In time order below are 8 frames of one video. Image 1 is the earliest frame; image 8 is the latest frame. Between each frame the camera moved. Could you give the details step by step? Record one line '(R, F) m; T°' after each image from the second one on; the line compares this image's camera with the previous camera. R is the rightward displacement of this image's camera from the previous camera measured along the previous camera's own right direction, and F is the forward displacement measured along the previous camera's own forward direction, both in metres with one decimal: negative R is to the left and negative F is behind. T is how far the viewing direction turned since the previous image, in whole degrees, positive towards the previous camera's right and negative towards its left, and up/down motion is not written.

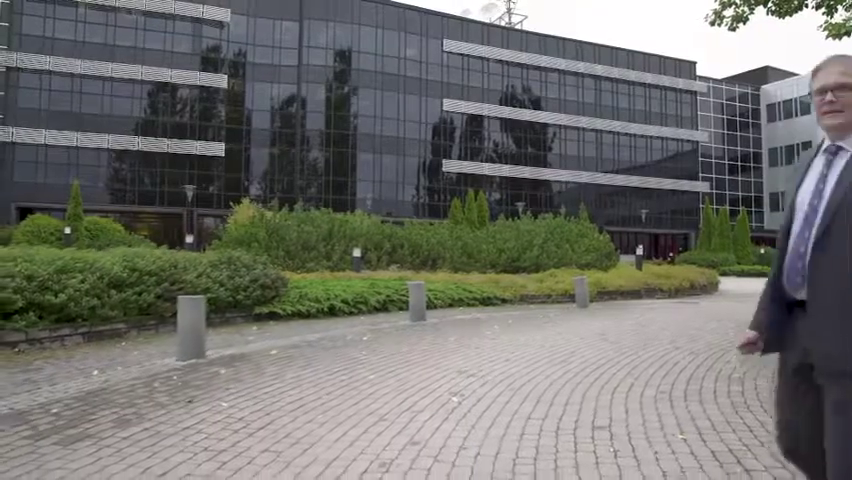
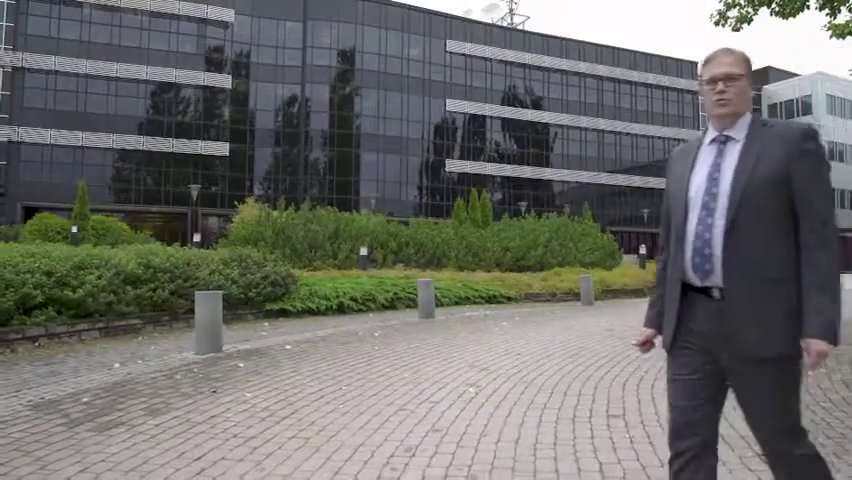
(-0.2, -0.2) m; 0°
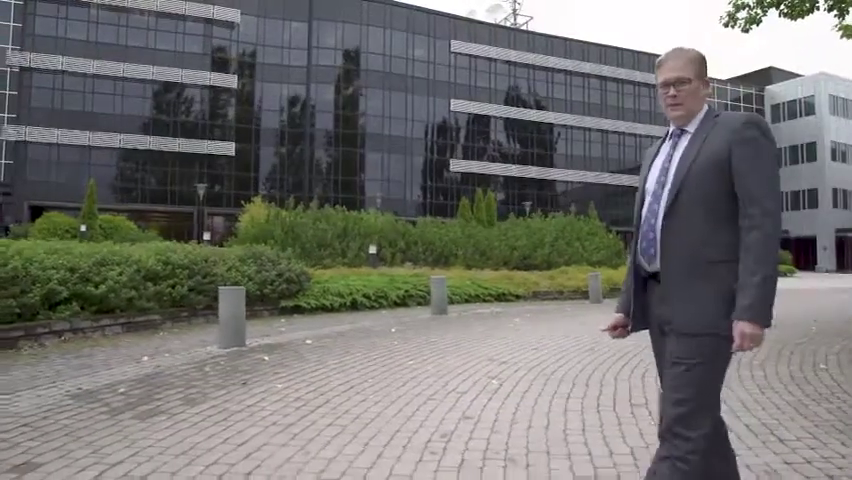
(-0.3, -0.2) m; 0°
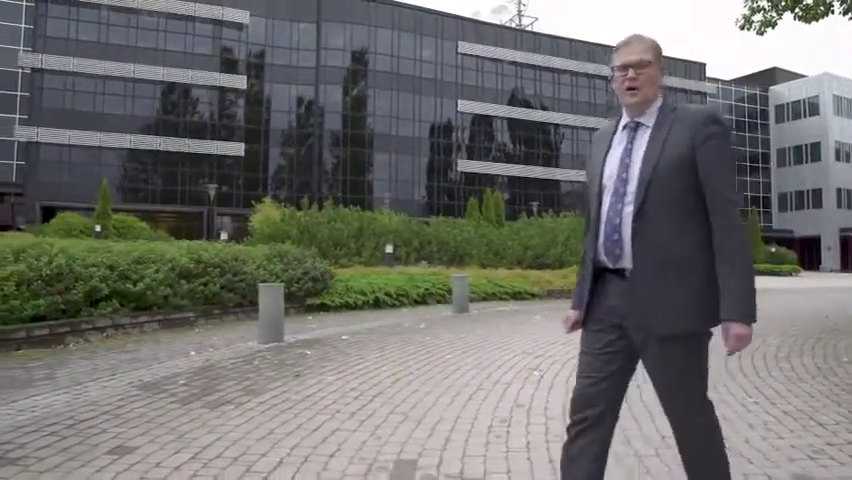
(-0.5, -0.3) m; 0°
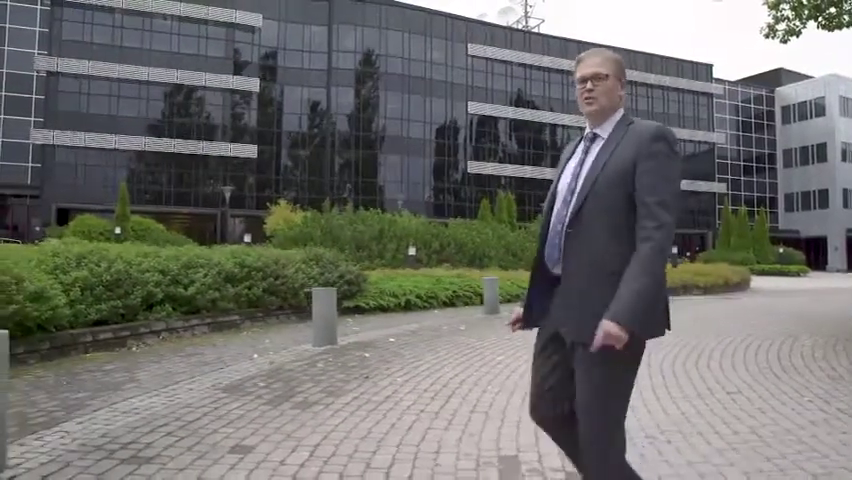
(-0.7, -0.4) m; 0°
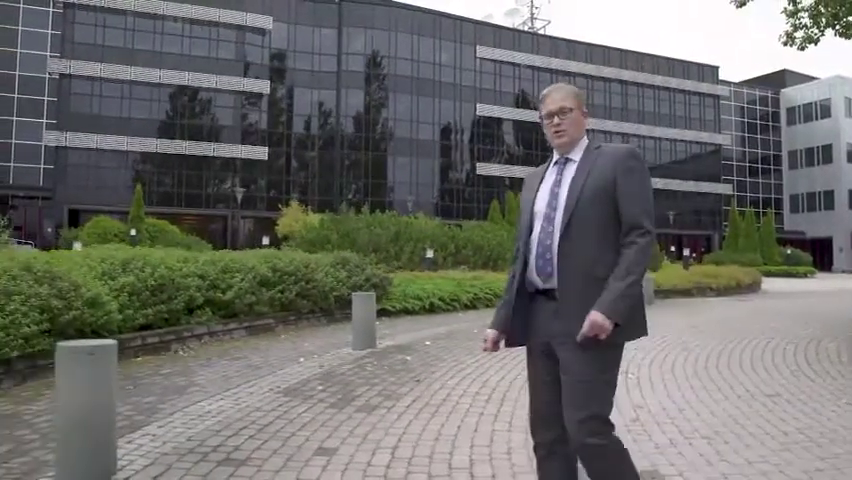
(-0.5, -0.3) m; 0°
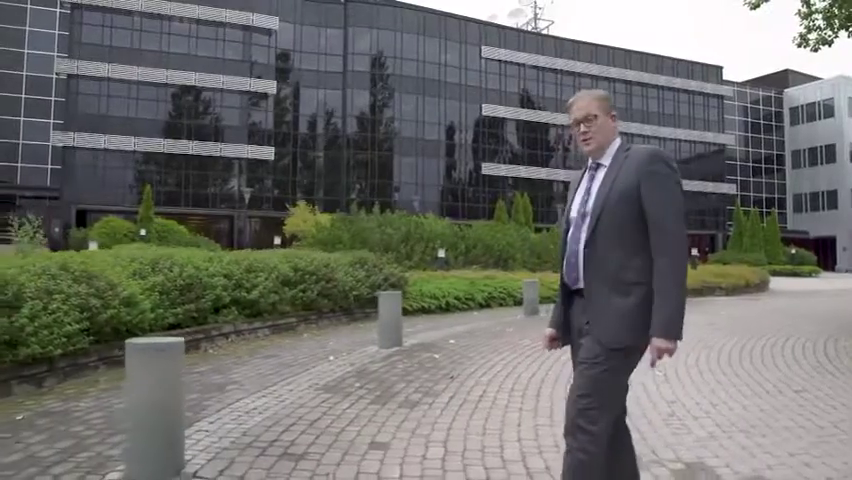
(-0.4, -0.1) m; 0°
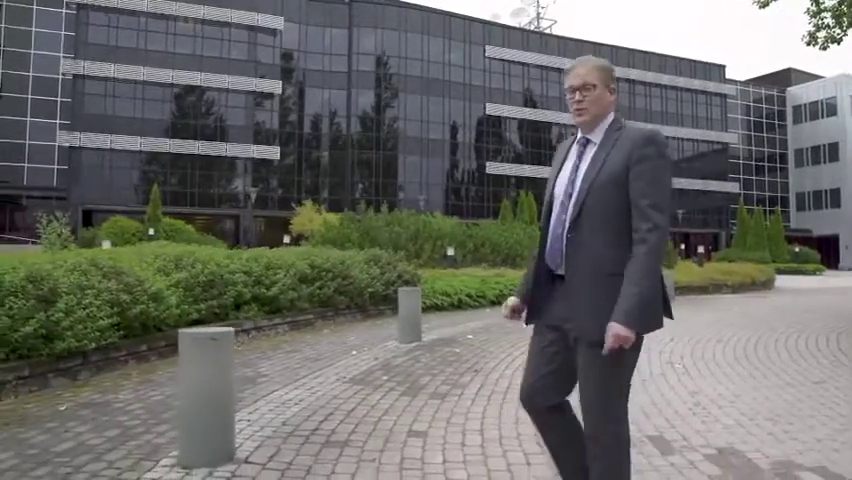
(-0.3, -0.2) m; 0°
